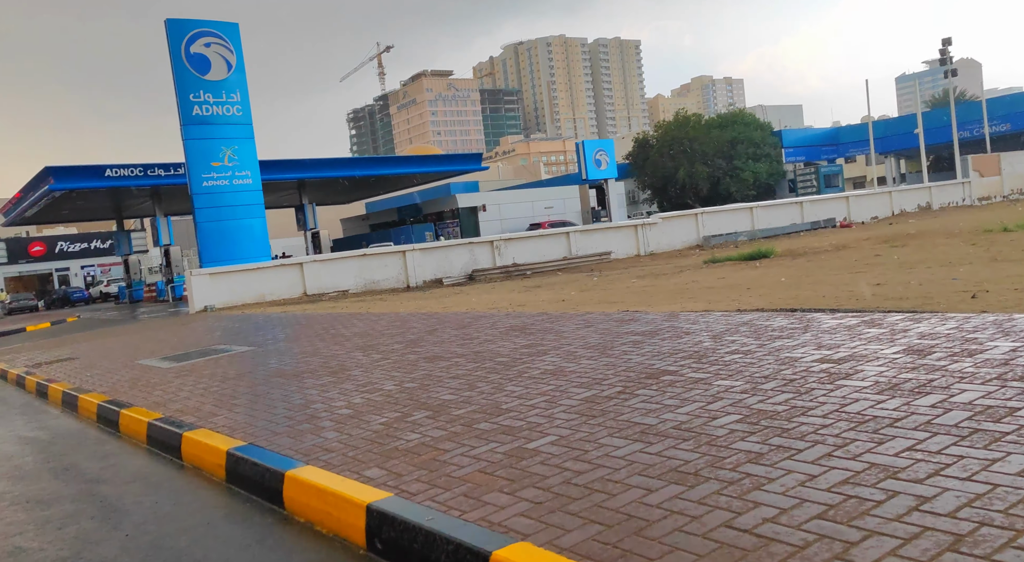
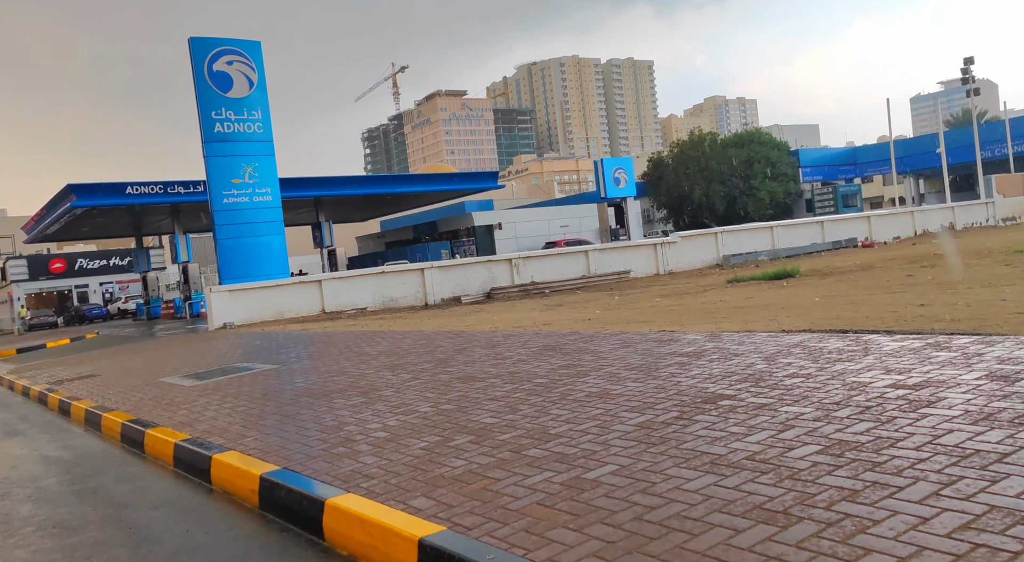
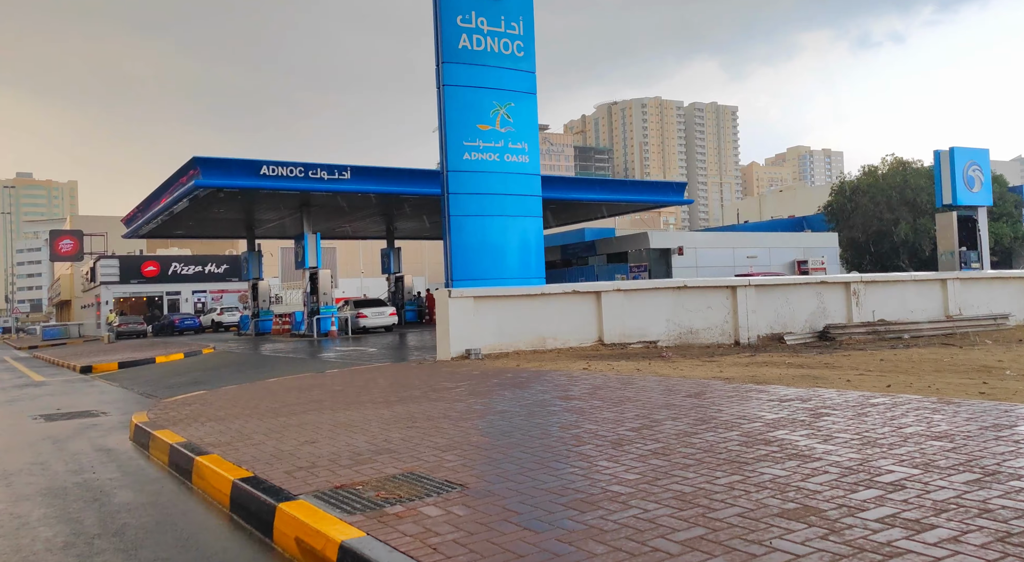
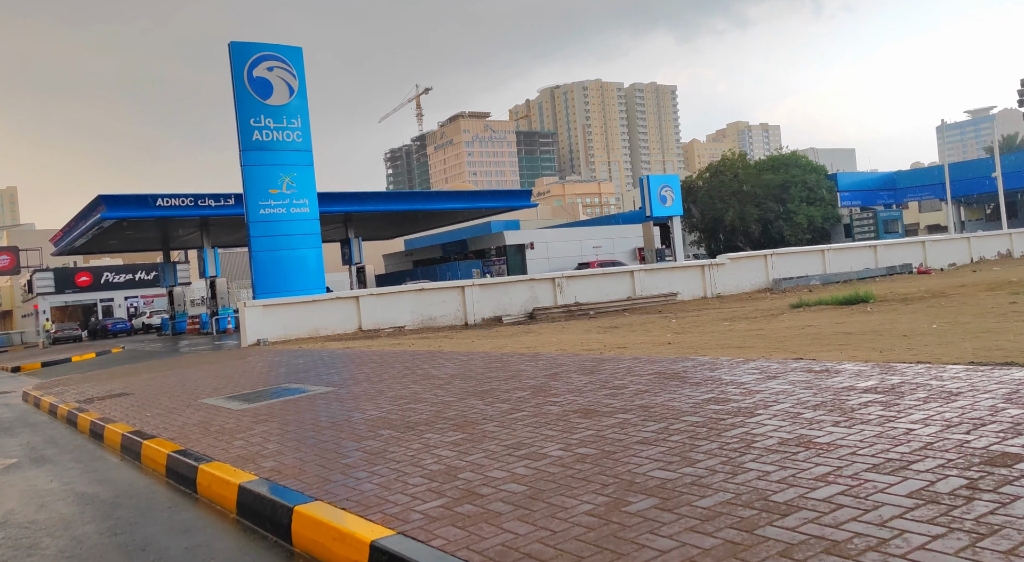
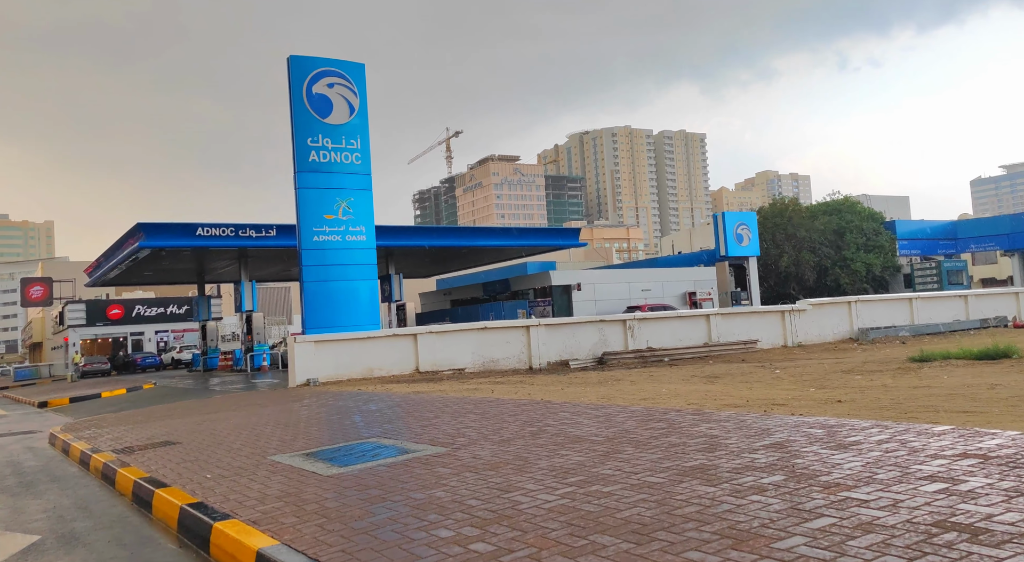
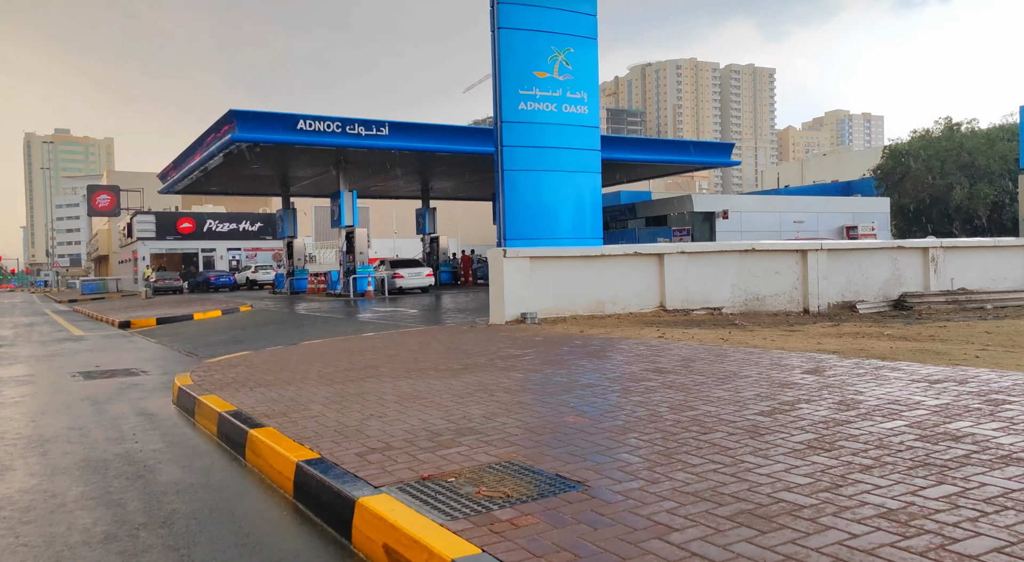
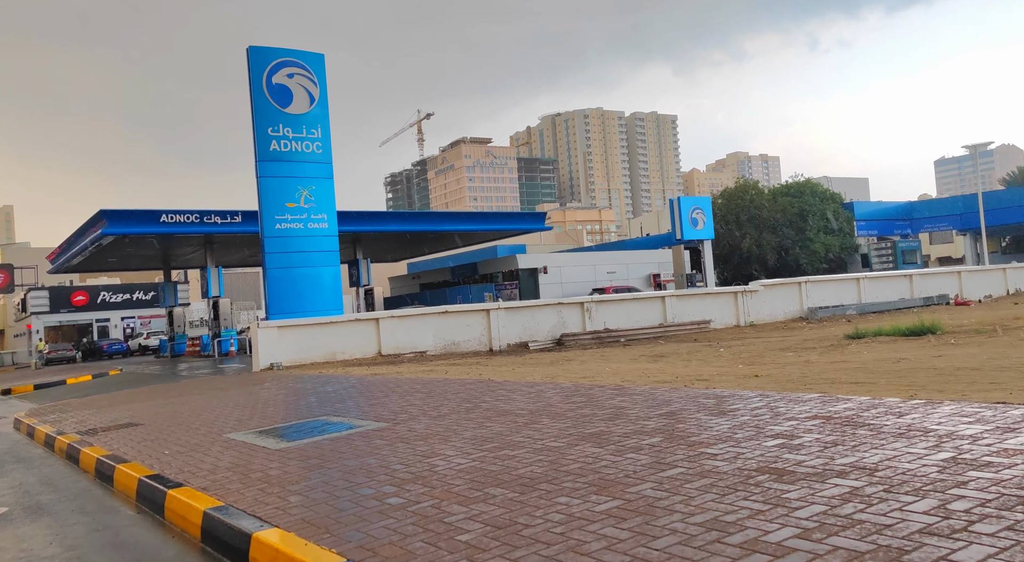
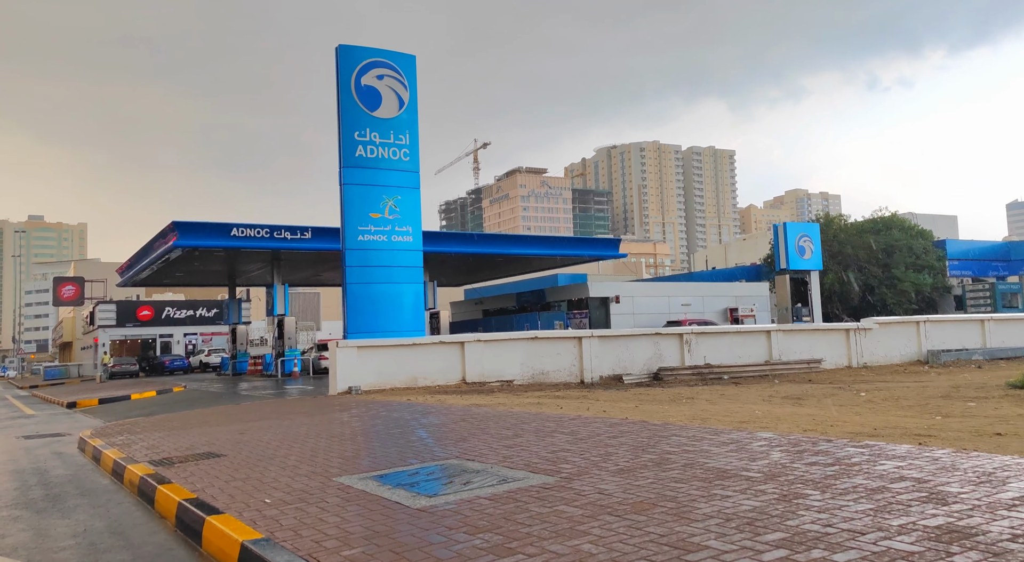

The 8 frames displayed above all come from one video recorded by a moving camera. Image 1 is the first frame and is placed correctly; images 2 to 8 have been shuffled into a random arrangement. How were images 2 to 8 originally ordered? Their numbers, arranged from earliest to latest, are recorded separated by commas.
2, 4, 7, 5, 8, 3, 6
